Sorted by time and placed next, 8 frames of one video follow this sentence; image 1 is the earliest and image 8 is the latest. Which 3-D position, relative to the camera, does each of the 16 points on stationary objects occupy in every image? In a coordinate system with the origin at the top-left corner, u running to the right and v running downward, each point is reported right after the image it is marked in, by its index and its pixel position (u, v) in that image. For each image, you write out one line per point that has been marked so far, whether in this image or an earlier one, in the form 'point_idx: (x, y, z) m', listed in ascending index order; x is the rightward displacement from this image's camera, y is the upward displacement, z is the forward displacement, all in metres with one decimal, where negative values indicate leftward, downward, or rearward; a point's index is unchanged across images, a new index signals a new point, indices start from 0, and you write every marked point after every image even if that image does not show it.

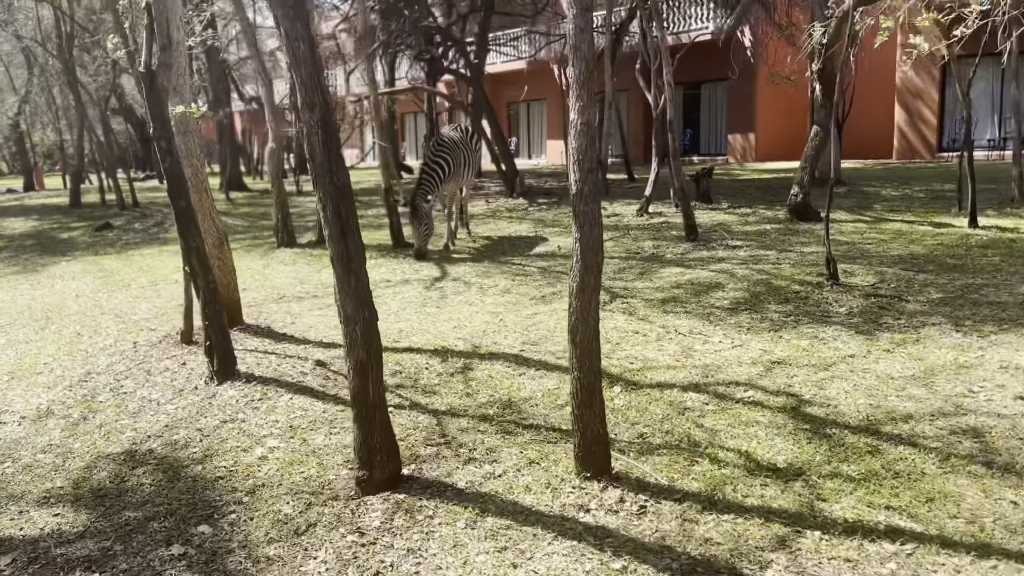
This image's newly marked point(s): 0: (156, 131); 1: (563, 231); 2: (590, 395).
0: (-2.2, +1.0, +5.6) m
1: (+0.7, +0.8, +11.6) m
2: (+0.3, -0.5, +3.8) m
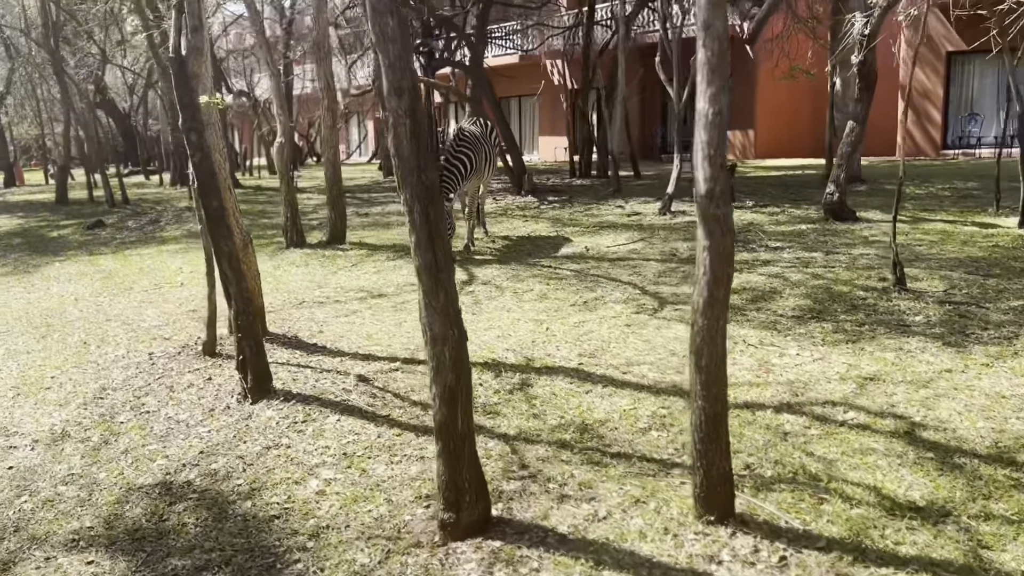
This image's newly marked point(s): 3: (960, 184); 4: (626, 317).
0: (-1.8, +0.9, +5.0) m
1: (+0.9, +0.7, +11.1) m
2: (+0.8, -0.5, +3.3) m
3: (+7.3, +1.7, +14.5) m
4: (+0.9, -0.2, +6.8) m
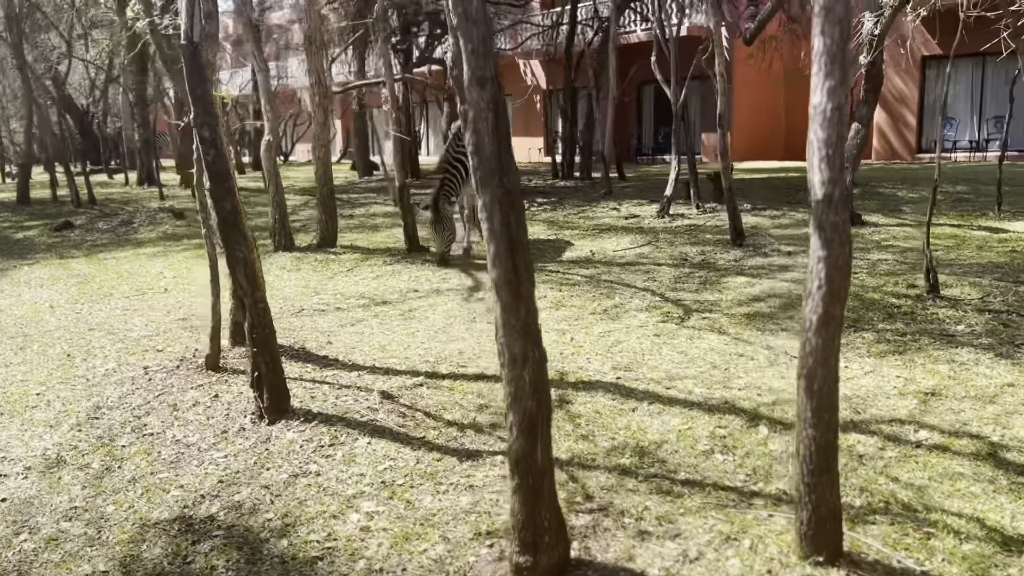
0: (-1.6, +0.9, +4.5) m
1: (+0.9, +0.7, +10.8) m
2: (+1.1, -0.6, +3.0) m
3: (+7.1, +1.6, +14.5) m
4: (+1.0, -0.3, +6.5) m
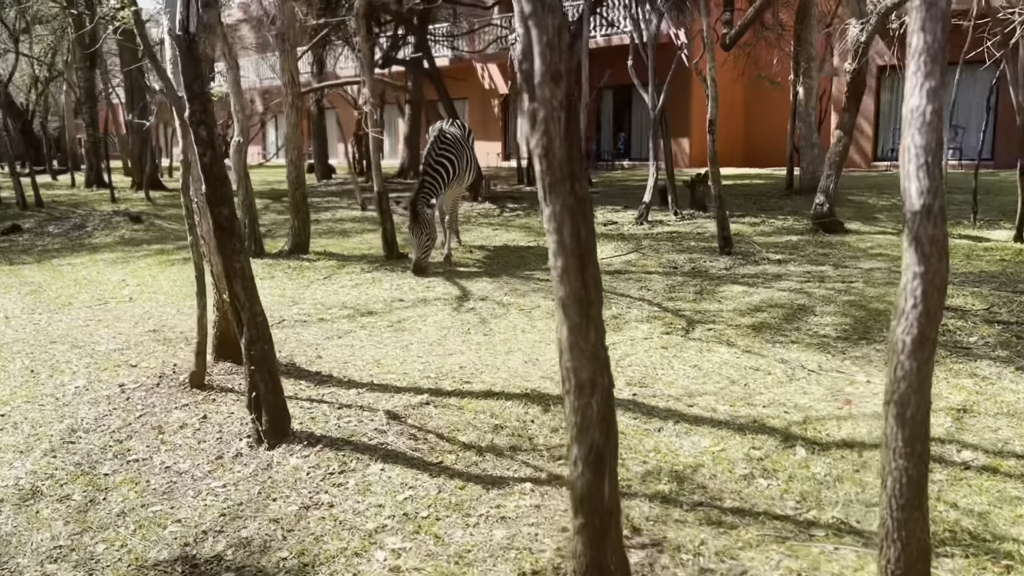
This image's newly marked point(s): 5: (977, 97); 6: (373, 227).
0: (-1.5, +0.8, +4.2) m
1: (+0.7, +0.6, +10.6) m
2: (+1.3, -0.6, +2.8) m
3: (+6.7, +1.5, +14.6) m
4: (+1.0, -0.4, +6.2) m
5: (+10.4, +4.3, +19.9) m
6: (-1.9, +0.8, +12.3) m
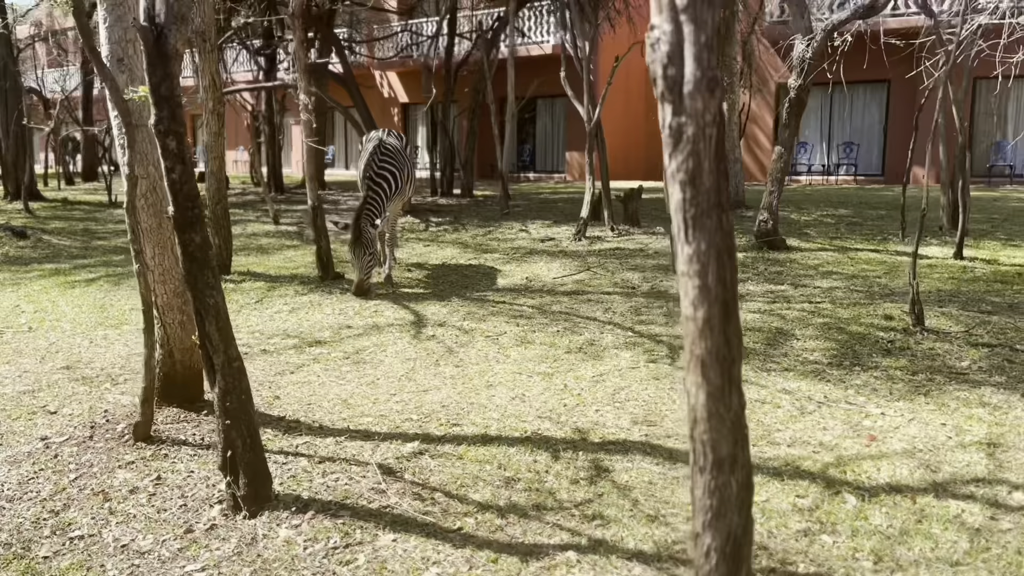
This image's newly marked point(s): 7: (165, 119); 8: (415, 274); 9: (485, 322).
0: (-1.4, +0.6, +3.5) m
1: (-0.1, +0.3, +10.1) m
2: (+1.6, -0.8, +2.4) m
3: (+5.4, +1.3, +14.8) m
4: (+0.9, -0.5, +5.8) m
5: (+8.4, +4.0, +20.7) m
6: (-2.8, +0.6, +11.5) m
7: (-1.4, +0.7, +3.5) m
8: (-1.0, +0.1, +9.1) m
9: (-0.2, -0.3, +7.1) m
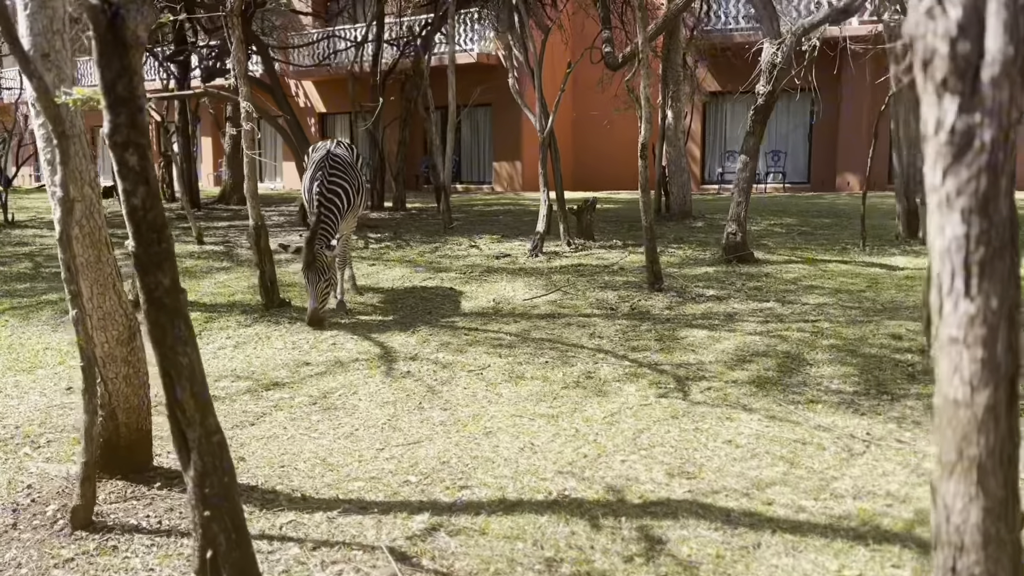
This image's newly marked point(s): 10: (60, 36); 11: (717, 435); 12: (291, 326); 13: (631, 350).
0: (-1.2, +0.5, +2.6) m
1: (-0.5, +0.1, +9.3) m
2: (+1.9, -0.9, +1.9) m
3: (+4.4, +1.1, +14.6) m
4: (+0.9, -0.7, +5.2) m
5: (+6.8, +3.9, +20.7) m
6: (-3.4, +0.3, +10.5) m
7: (-1.2, +0.5, +2.6) m
8: (-1.3, -0.1, +8.3) m
9: (-0.4, -0.5, +6.4) m
10: (-1.9, +1.1, +3.7) m
11: (+1.1, -0.8, +4.7) m
12: (-1.8, -0.3, +7.2) m
13: (+0.9, -0.4, +6.4) m
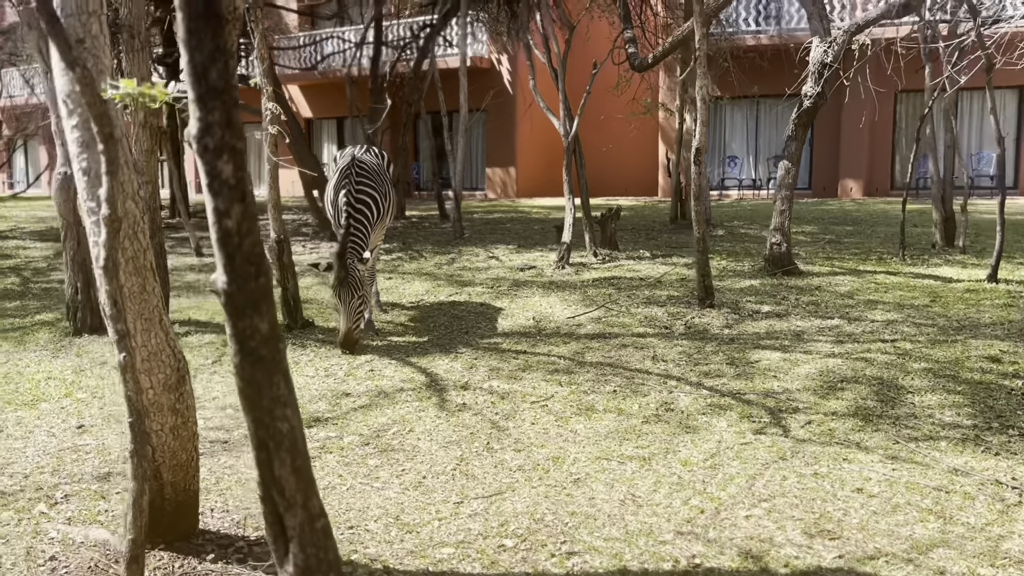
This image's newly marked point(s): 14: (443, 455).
0: (-0.7, +0.3, +2.0) m
1: (-0.2, 0.0, +8.7) m
2: (+2.4, -1.0, +1.3) m
3: (+4.6, +1.0, +14.1) m
4: (+1.3, -0.8, +4.6) m
5: (+6.8, +3.7, +20.3) m
6: (-3.1, +0.1, +9.8) m
7: (-0.7, +0.4, +2.0) m
8: (-1.0, -0.3, +7.6) m
9: (0.0, -0.6, +5.7) m
10: (-1.4, +0.9, +3.1) m
11: (+1.5, -0.9, +4.1) m
12: (-1.4, -0.5, +6.6) m
13: (+1.3, -0.6, +5.8) m
14: (-0.4, -0.9, +4.6) m
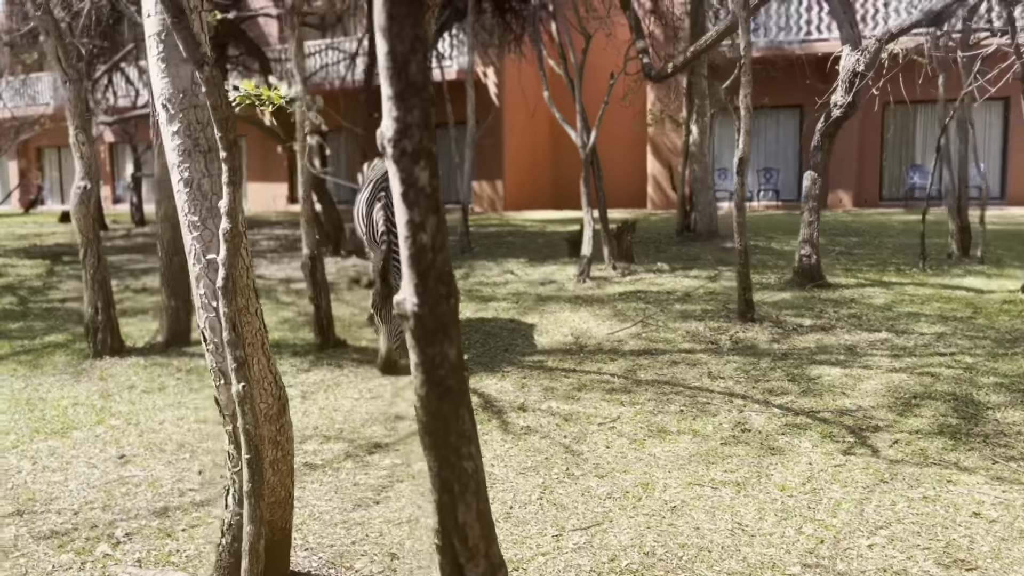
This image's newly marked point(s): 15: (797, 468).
0: (-0.2, +0.3, +1.7) m
1: (+0.1, -0.2, +8.5) m
2: (+2.9, -1.0, +1.1) m
3: (+4.7, +0.8, +14.1) m
4: (+1.7, -0.9, +4.4) m
5: (+6.6, +3.4, +20.4) m
6: (-2.9, -0.1, +9.5) m
7: (-0.2, +0.3, +1.8) m
8: (-0.7, -0.4, +7.4) m
9: (+0.4, -0.7, +5.5) m
10: (-1.0, +0.9, +2.8) m
11: (+2.0, -1.0, +3.9) m
12: (-1.1, -0.6, +6.3) m
13: (+1.6, -0.7, +5.6) m
14: (+0.1, -0.9, +4.3) m
15: (+1.4, -0.9, +4.4) m
